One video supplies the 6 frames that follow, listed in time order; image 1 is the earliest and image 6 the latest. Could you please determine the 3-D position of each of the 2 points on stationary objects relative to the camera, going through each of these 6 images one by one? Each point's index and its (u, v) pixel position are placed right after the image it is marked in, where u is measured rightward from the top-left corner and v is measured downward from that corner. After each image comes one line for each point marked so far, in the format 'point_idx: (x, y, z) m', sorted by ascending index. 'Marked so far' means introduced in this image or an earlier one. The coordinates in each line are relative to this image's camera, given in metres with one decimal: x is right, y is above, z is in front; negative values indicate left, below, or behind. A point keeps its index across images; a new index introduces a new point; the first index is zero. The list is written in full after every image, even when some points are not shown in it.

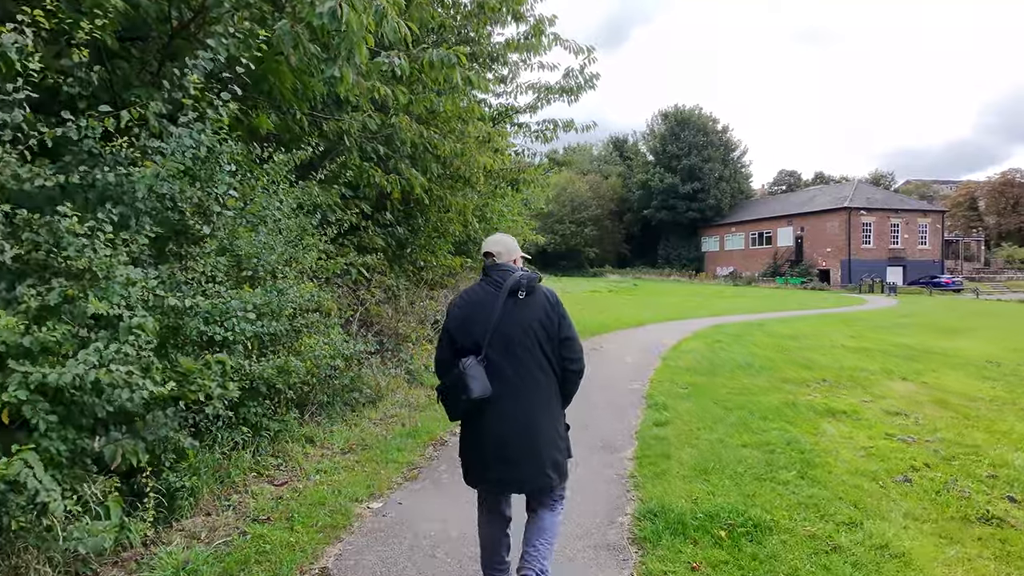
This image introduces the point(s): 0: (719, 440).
0: (+1.8, -1.3, +5.8) m
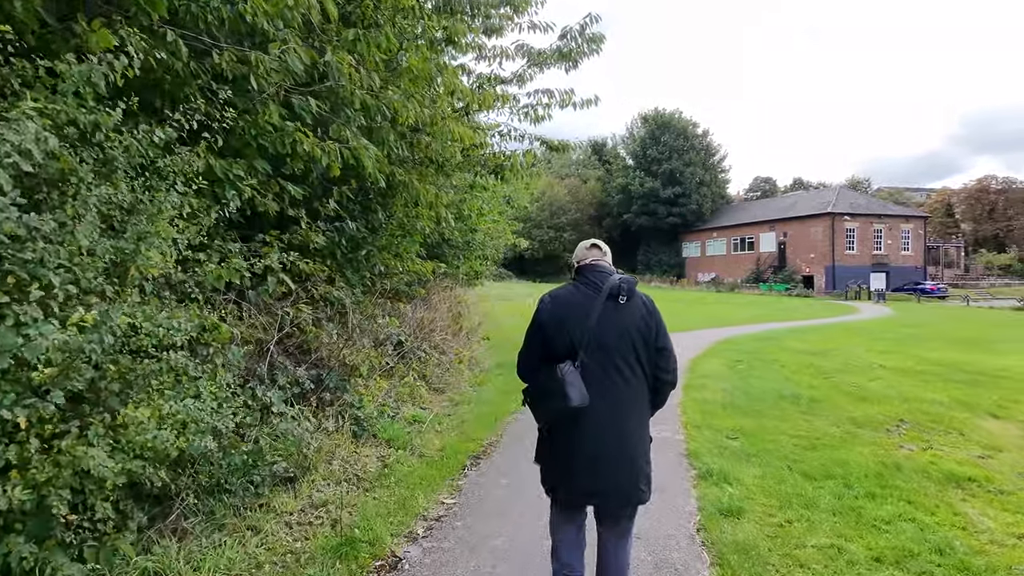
0: (+1.8, -1.5, +3.7) m
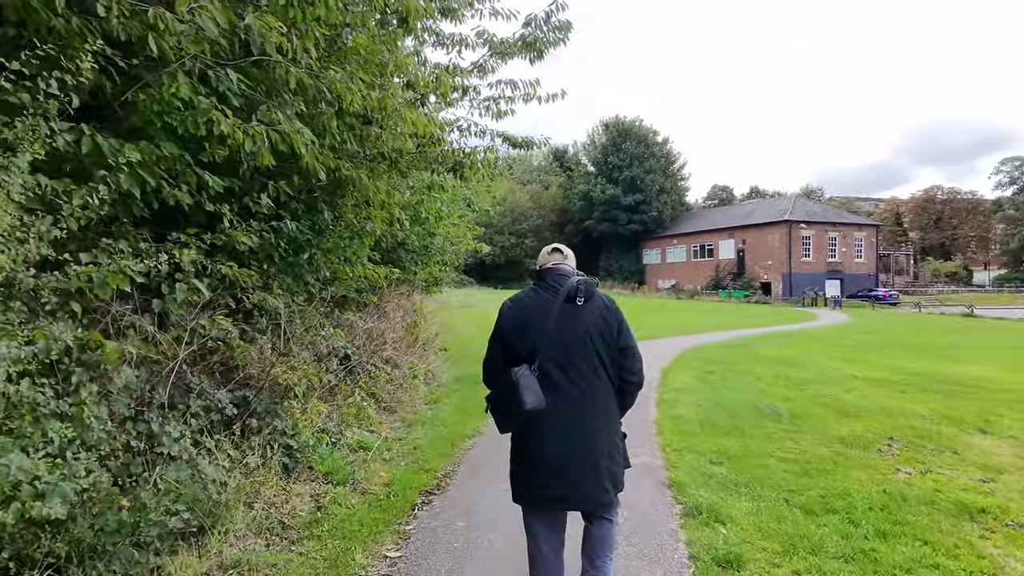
0: (+1.6, -1.5, +3.0) m
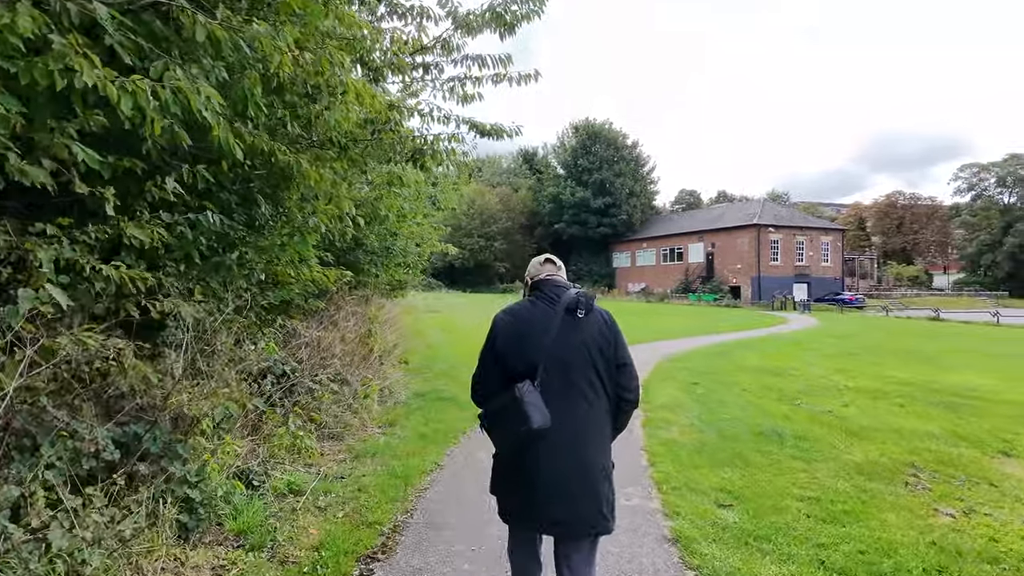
0: (+1.5, -1.5, +2.1) m
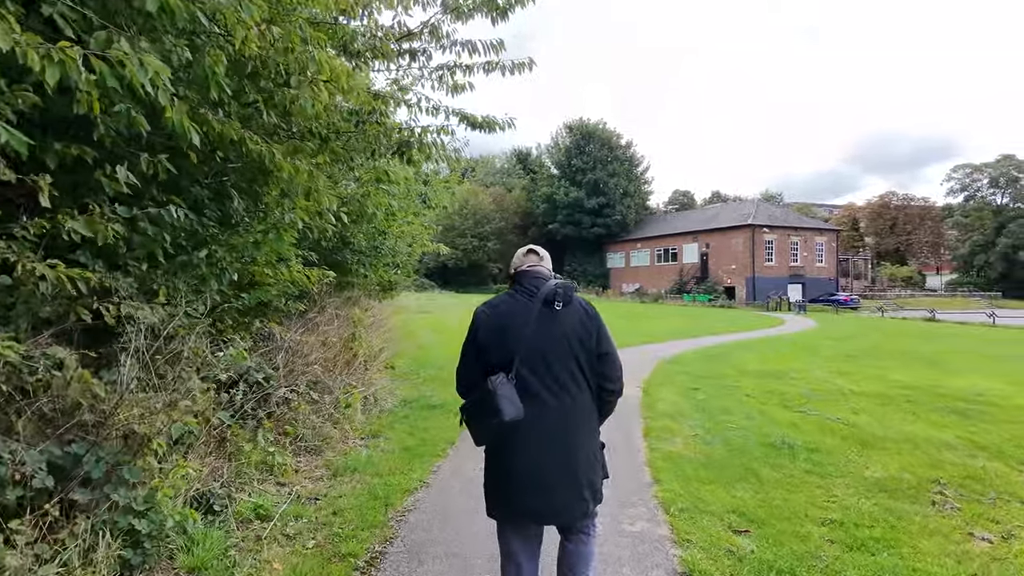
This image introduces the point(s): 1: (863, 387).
0: (+1.5, -1.5, +1.7) m
1: (+5.7, -1.6, +10.6) m
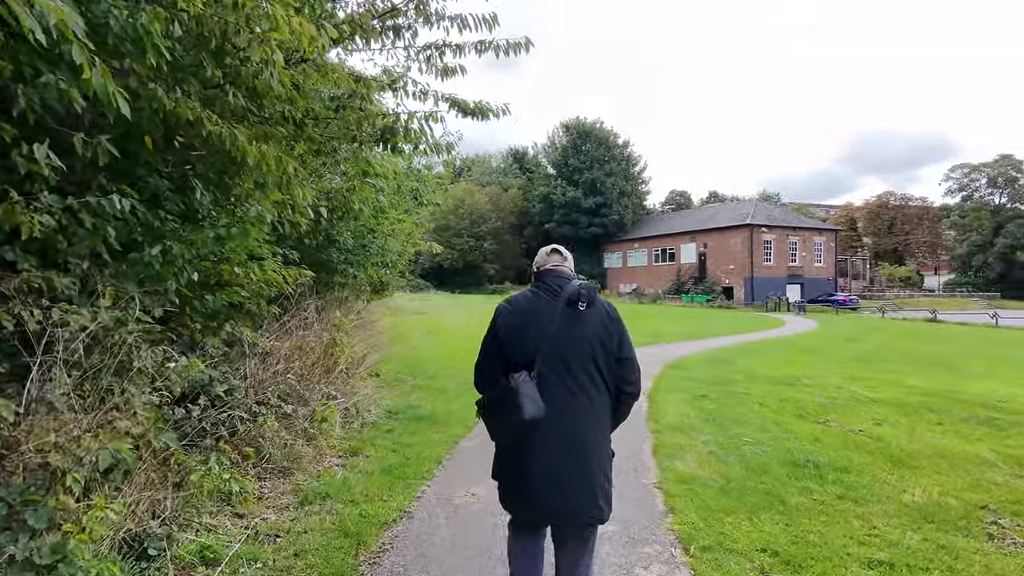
0: (+1.4, -1.5, +1.1) m
1: (+5.6, -1.6, +10.0) m
